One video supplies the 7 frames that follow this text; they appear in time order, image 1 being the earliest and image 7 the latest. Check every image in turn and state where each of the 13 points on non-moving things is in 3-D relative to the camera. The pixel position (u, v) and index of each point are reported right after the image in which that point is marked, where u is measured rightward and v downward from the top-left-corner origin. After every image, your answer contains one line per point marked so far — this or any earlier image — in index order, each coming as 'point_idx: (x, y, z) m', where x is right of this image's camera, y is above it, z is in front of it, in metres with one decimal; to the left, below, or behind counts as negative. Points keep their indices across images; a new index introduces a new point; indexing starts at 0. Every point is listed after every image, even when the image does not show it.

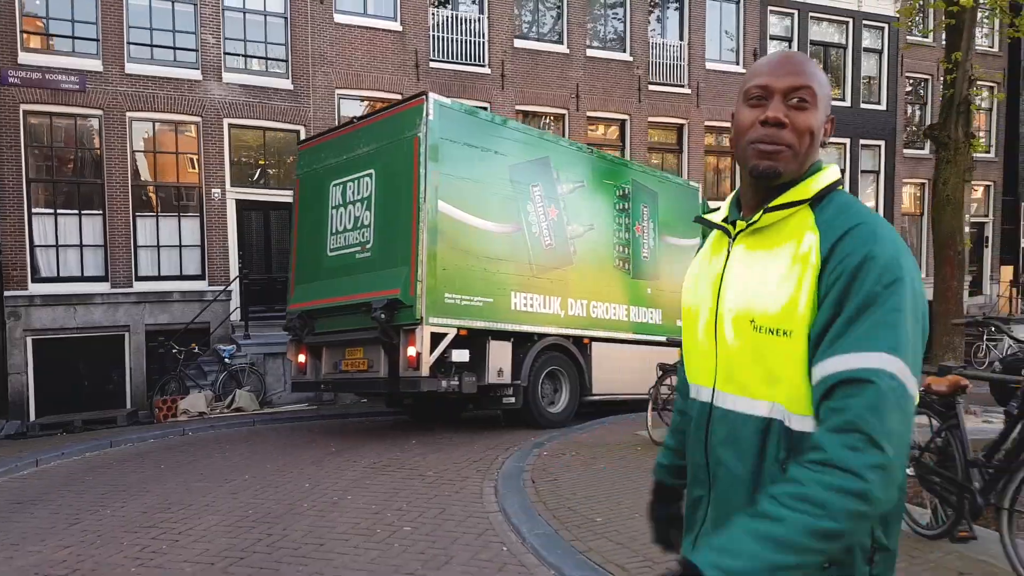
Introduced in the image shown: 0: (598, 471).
0: (+0.6, -1.4, +5.9) m
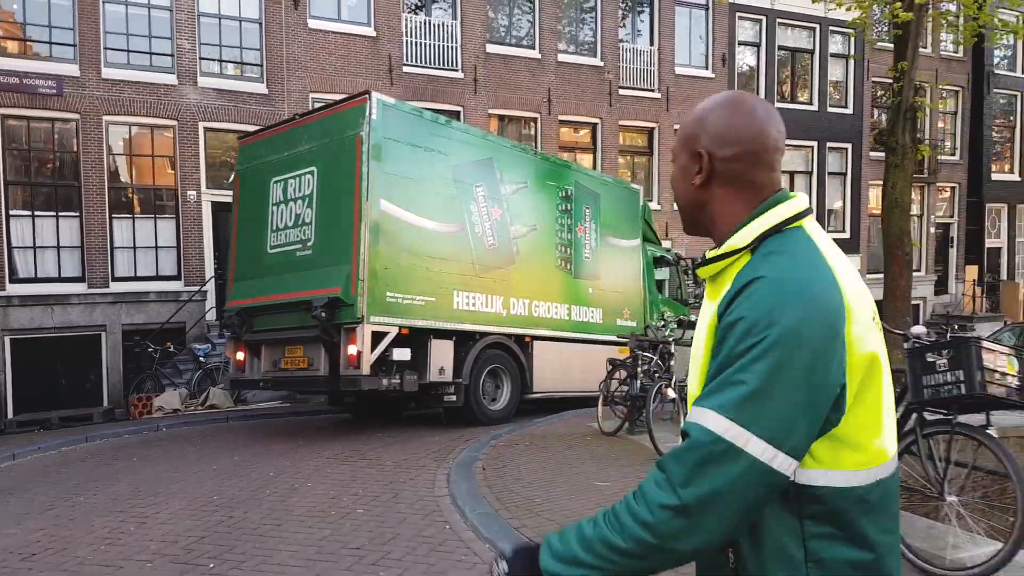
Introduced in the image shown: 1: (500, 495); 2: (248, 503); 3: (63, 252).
0: (+0.3, -1.4, +6.2) m
1: (-0.1, -1.4, +5.3) m
2: (-1.8, -1.5, +5.4) m
3: (-7.0, +0.6, +12.1) m
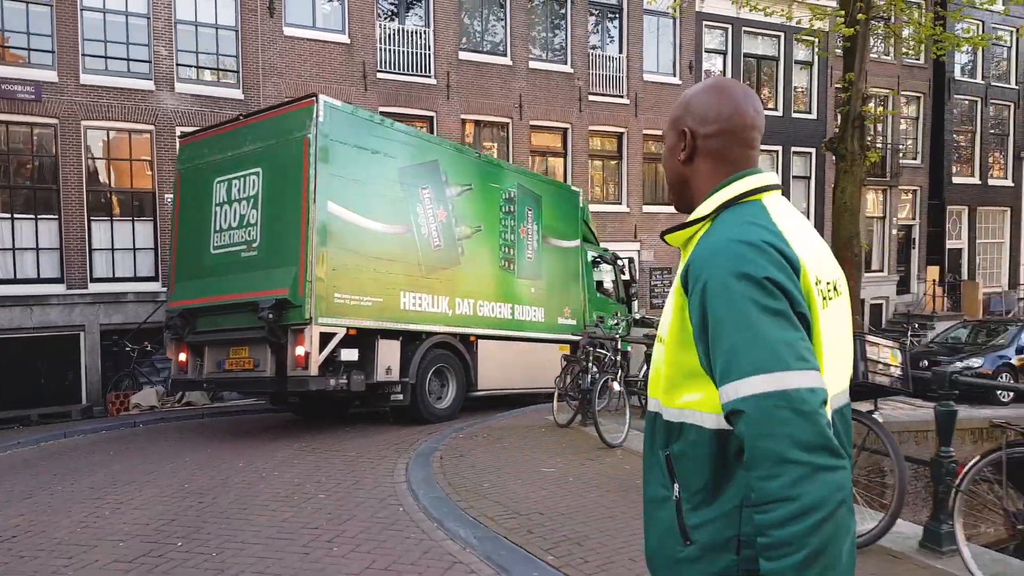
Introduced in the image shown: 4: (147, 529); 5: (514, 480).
0: (-0.1, -1.4, +6.7) m
1: (-0.5, -1.4, +5.8) m
2: (-2.2, -1.5, +5.8) m
3: (-7.5, +0.6, +12.4) m
4: (-2.3, -1.5, +4.9) m
5: (0.0, -1.4, +5.7) m
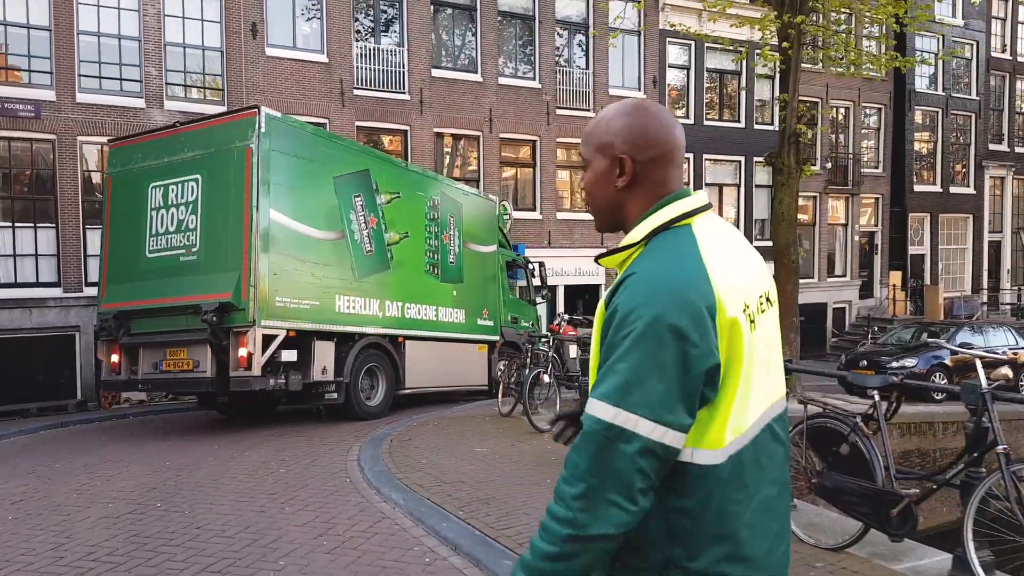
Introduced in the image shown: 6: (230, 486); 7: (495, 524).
0: (-0.7, -1.4, +7.6) m
1: (-1.0, -1.5, +6.7) m
2: (-2.7, -1.6, +6.7) m
3: (-8.1, +0.5, +13.3) m
4: (-2.8, -1.6, +5.9) m
5: (-0.6, -1.4, +6.7) m
6: (-2.2, -1.5, +6.0) m
7: (-0.2, -1.4, +4.9) m
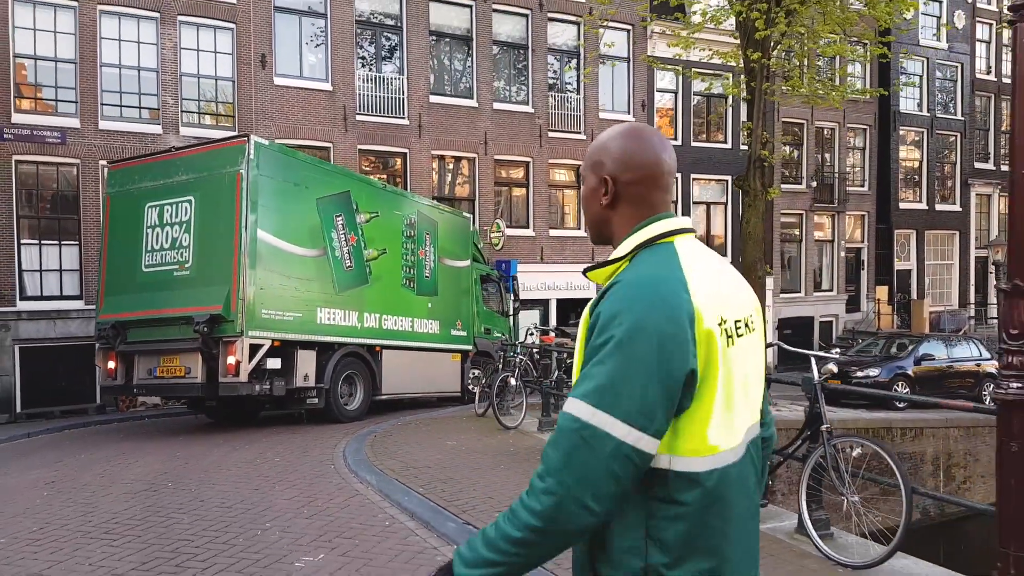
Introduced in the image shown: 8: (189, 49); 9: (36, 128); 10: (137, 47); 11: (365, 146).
0: (-1.0, -1.6, +8.6) m
1: (-1.4, -1.6, +7.7) m
2: (-3.1, -1.7, +7.7) m
3: (-8.3, +0.3, +14.4) m
4: (-3.2, -1.7, +6.8) m
5: (-0.9, -1.6, +7.6) m
6: (-2.5, -1.7, +7.0) m
7: (-0.5, -1.5, +5.8) m
8: (-6.5, +4.8, +15.5) m
9: (-8.6, +2.9, +14.1) m
10: (-7.3, +4.7, +15.1) m
11: (-3.3, +3.2, +17.4) m
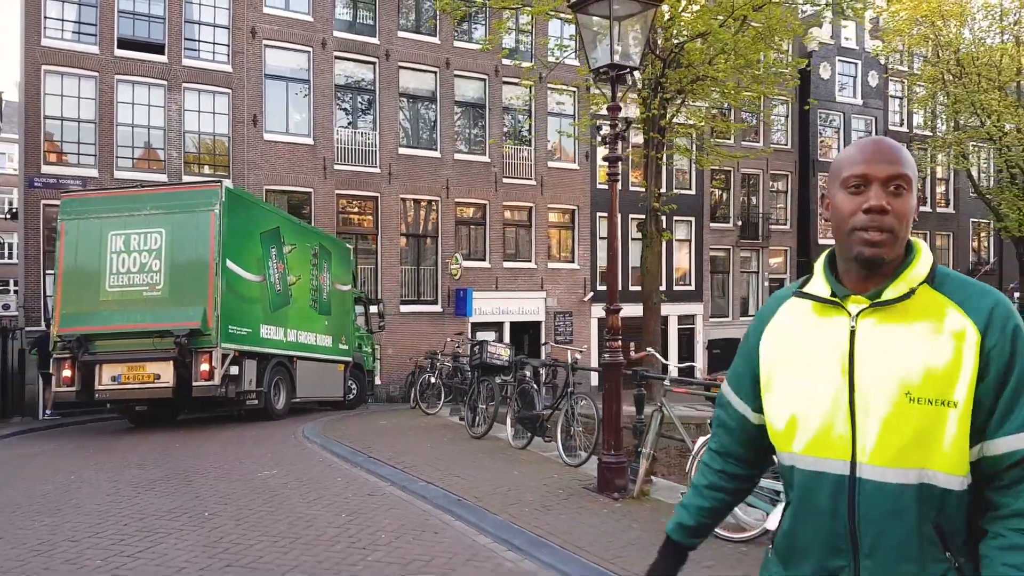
0: (-2.2, -1.9, +11.4) m
1: (-2.5, -1.9, +10.5) m
2: (-4.2, -2.0, +10.5) m
3: (-9.5, -0.2, +17.3) m
4: (-4.4, -1.9, +9.7) m
5: (-2.1, -1.9, +10.5) m
6: (-3.7, -1.9, +9.8) m
7: (-1.7, -1.8, +8.7) m
8: (-7.7, +4.2, +18.6) m
9: (-9.8, +2.4, +17.0) m
10: (-8.5, +4.2, +18.1) m
11: (-4.5, +2.6, +20.4) m
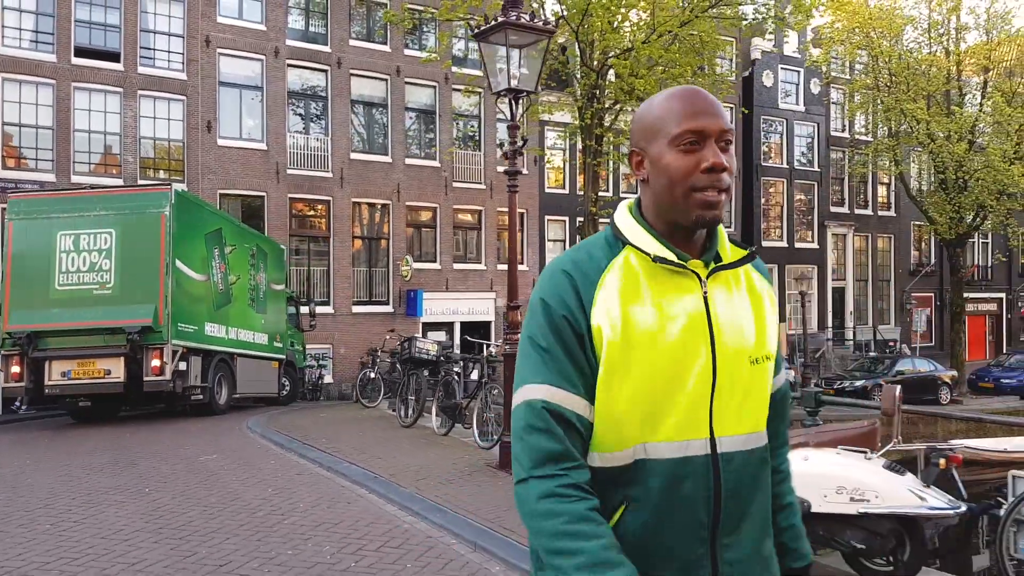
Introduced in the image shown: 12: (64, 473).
0: (-3.2, -1.9, +12.2) m
1: (-3.5, -1.9, +11.3) m
2: (-5.2, -2.0, +11.2) m
3: (-10.8, -0.3, +17.7) m
4: (-5.3, -2.0, +10.3) m
5: (-3.0, -1.9, +11.2) m
6: (-4.6, -1.9, +10.5) m
7: (-2.6, -1.8, +9.4) m
8: (-9.0, +4.2, +19.1) m
9: (-11.1, +2.4, +17.4) m
10: (-9.8, +4.1, +18.6) m
11: (-5.9, +2.5, +21.0) m
12: (-4.3, -1.8, +7.5) m
